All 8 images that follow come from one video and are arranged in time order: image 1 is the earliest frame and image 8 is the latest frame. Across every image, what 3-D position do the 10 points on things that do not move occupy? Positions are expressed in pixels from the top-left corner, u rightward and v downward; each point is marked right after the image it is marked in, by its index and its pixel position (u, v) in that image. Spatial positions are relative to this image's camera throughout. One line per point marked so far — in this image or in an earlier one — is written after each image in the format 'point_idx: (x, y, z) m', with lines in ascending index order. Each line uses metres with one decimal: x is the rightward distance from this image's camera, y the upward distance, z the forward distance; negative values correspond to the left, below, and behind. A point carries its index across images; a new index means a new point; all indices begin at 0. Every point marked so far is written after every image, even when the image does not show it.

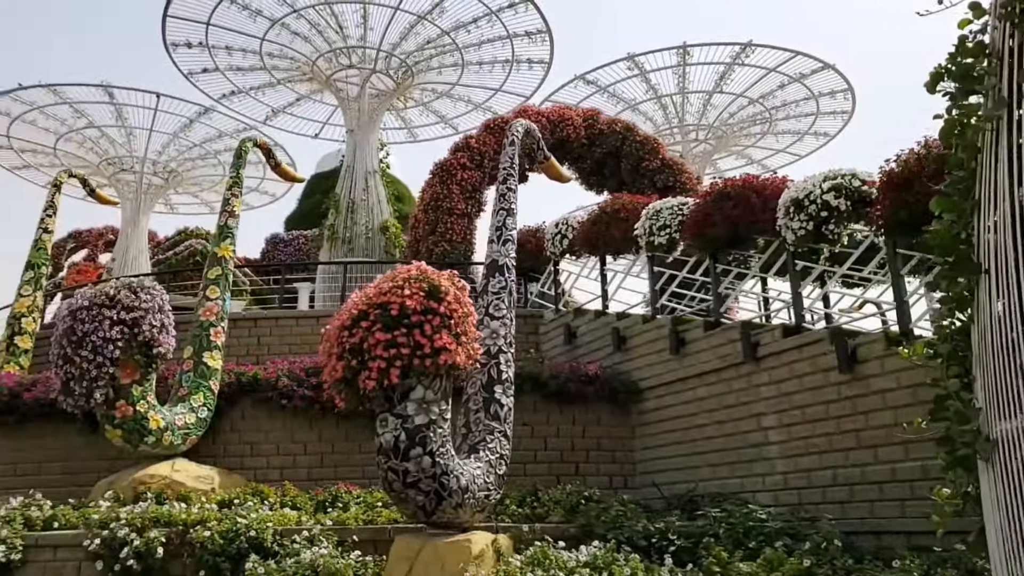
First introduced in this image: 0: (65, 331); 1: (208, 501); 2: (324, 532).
0: (-4.3, -0.4, +8.2) m
1: (-2.8, -2.0, +7.8) m
2: (-1.5, -2.0, +6.9) m
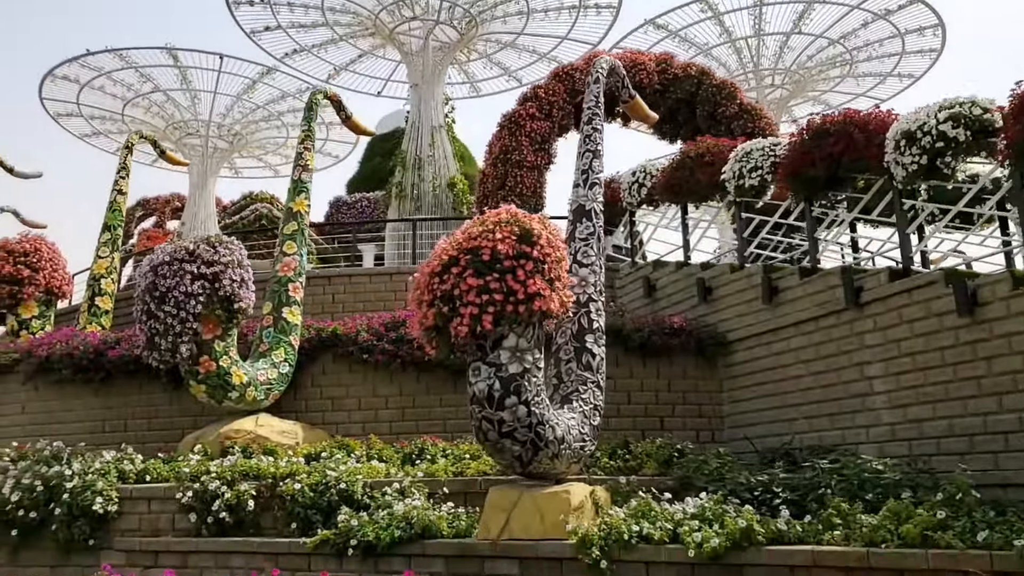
0: (-3.5, 0.0, +8.1) m
1: (-2.0, -1.5, +7.7) m
2: (-0.8, -1.6, +6.8) m
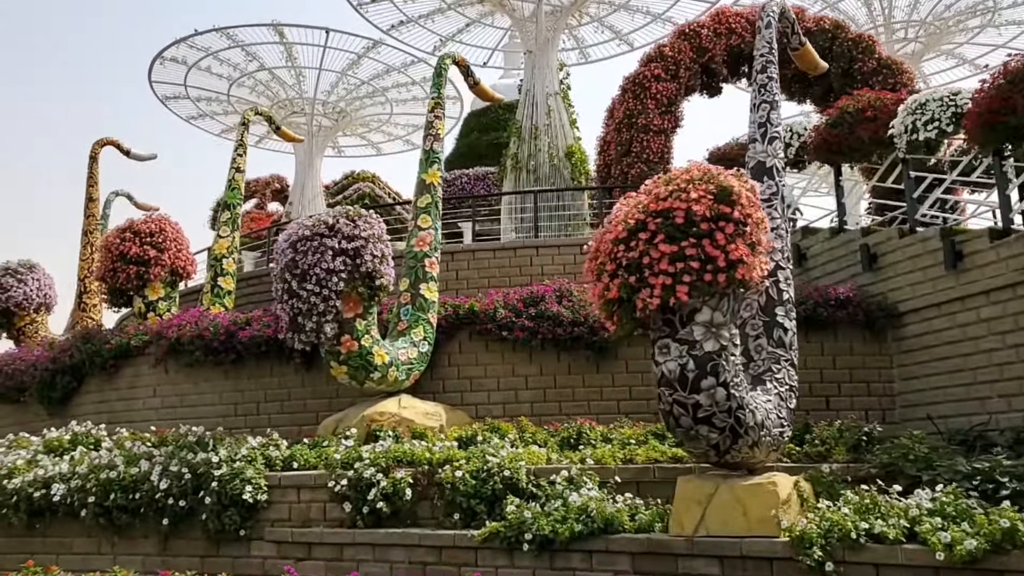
0: (-2.1, +0.2, +7.8) m
1: (-0.6, -1.3, +7.3) m
2: (+0.5, -1.4, +6.2) m
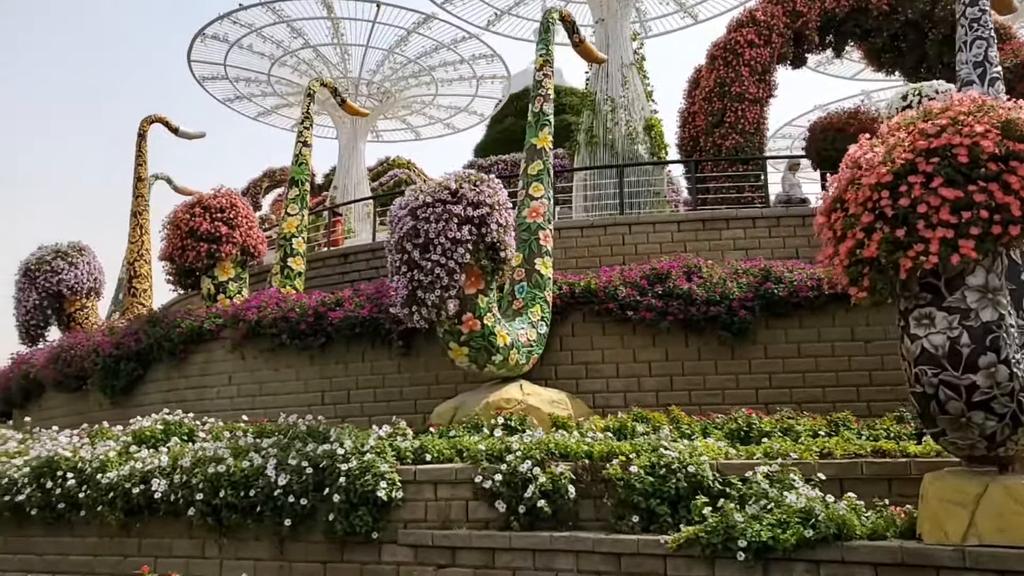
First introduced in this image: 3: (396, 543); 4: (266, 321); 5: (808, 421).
0: (-0.9, +0.5, +6.9) m
1: (+0.6, -1.1, +6.4) m
2: (+1.7, -1.1, +5.4) m
3: (-0.8, -1.8, +5.9) m
4: (-2.7, -0.4, +9.4) m
5: (+2.3, -1.0, +6.4) m
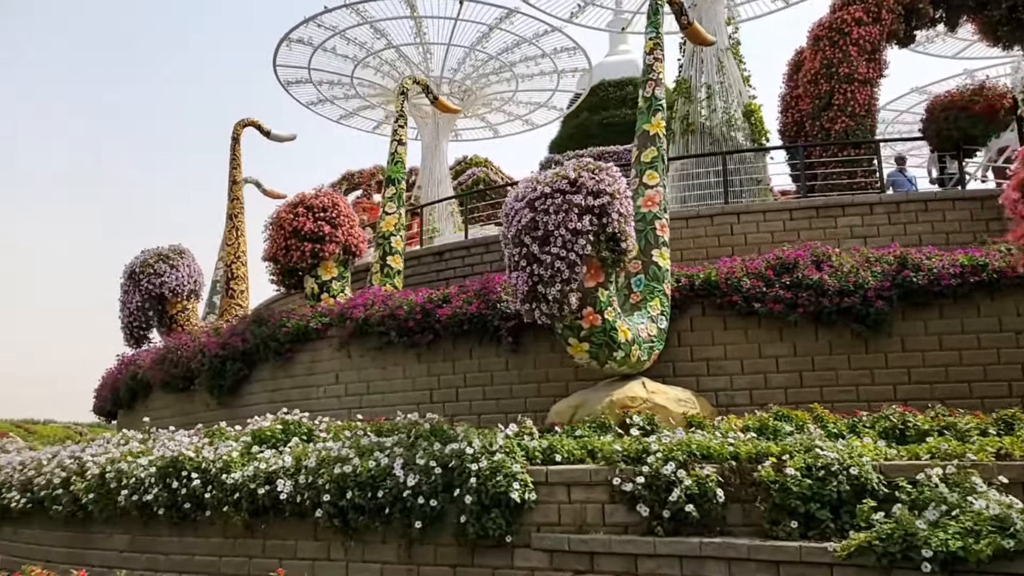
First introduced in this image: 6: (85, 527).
0: (+0.1, +0.5, +6.7) m
1: (+1.6, -1.0, +6.0) m
2: (+2.6, -1.1, +4.9) m
3: (+0.1, -1.8, +5.7) m
4: (-1.5, -0.4, +9.3) m
5: (+3.2, -0.9, +5.9) m
6: (-3.9, -2.2, +7.7) m
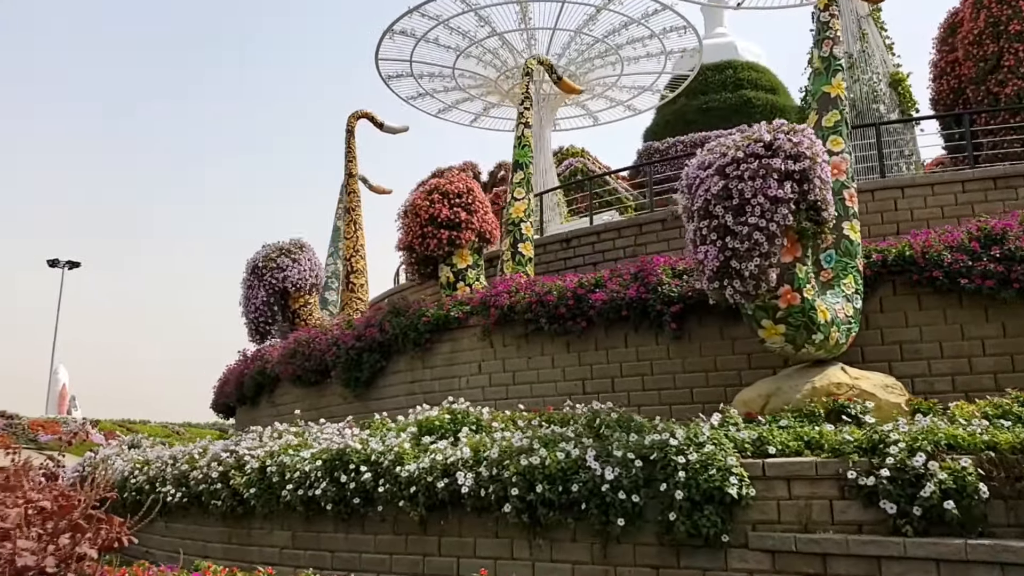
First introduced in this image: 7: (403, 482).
0: (+1.5, +0.7, +6.1) m
1: (+3.0, -0.8, +5.4) m
2: (+3.9, -0.8, +4.1) m
3: (+1.5, -1.6, +5.1) m
4: (+0.1, -0.2, +8.9) m
5: (+4.5, -0.7, +5.1) m
6: (-2.4, -2.1, +7.5) m
7: (-0.8, -1.4, +6.3) m
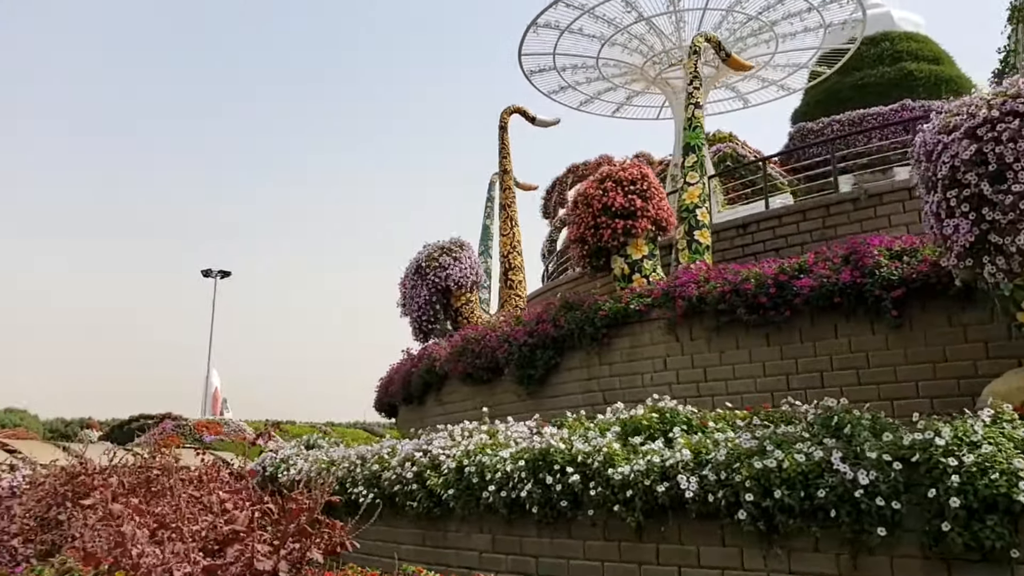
0: (+2.9, +0.8, +5.4) m
1: (+4.3, -0.6, +4.4) m
2: (+5.0, -0.6, +3.1) m
3: (+2.8, -1.5, +4.4) m
4: (+2.0, -0.1, +8.3) m
5: (+5.8, -0.5, +3.9) m
6: (-0.6, -2.1, +7.3) m
7: (+0.7, -1.4, +5.9) m
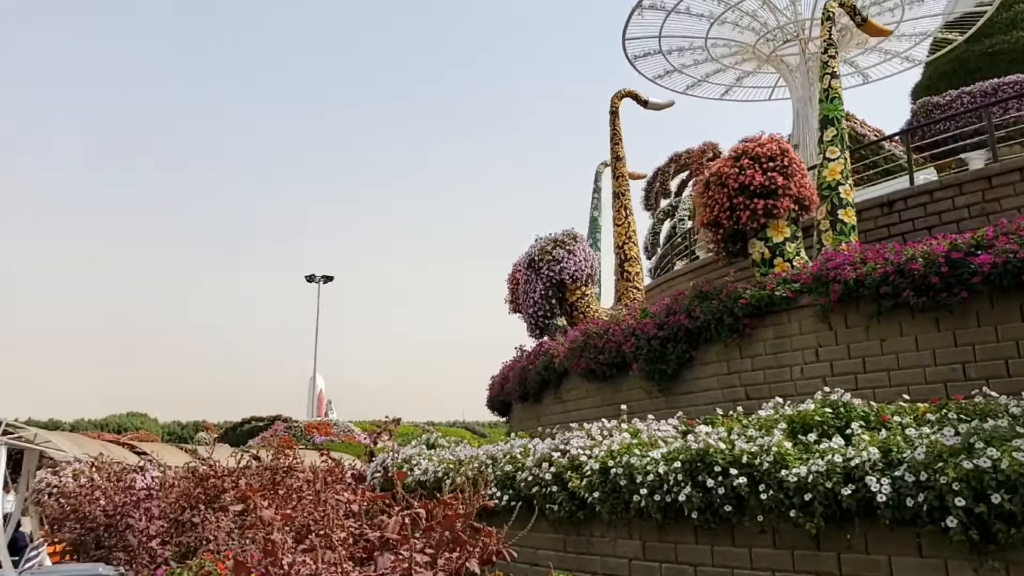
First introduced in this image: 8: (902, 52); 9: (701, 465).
0: (+3.8, +1.0, +4.5) m
1: (+5.1, -0.4, +3.4) m
2: (+5.7, -0.4, +2.0) m
3: (+3.7, -1.3, +3.6) m
4: (+3.2, +0.1, +7.6) m
5: (+6.6, -0.2, +2.7) m
6: (+0.6, -2.0, +6.8) m
7: (+1.8, -1.2, +5.2) m
8: (+9.3, +5.6, +19.9) m
9: (+1.3, -1.2, +5.9) m
